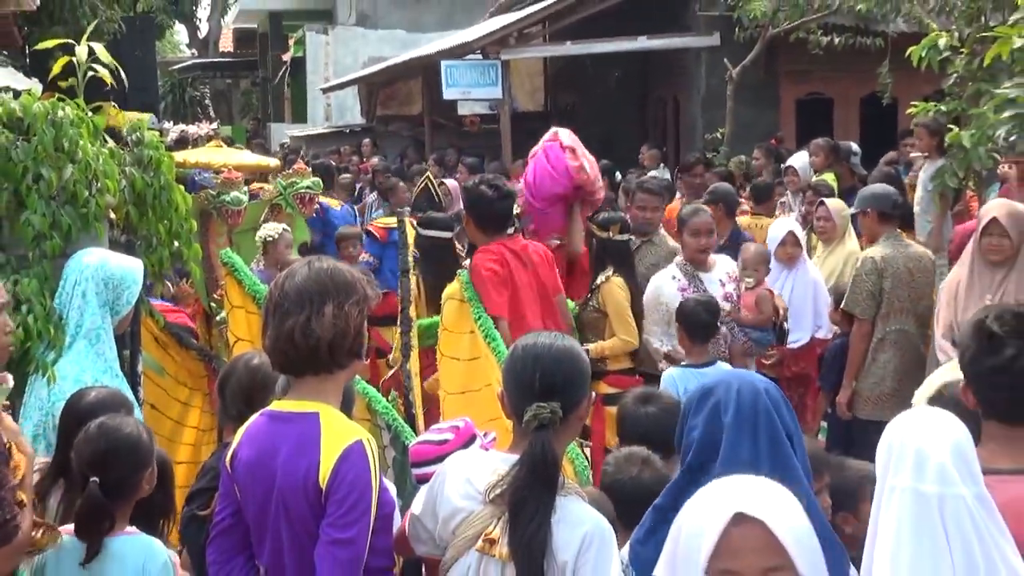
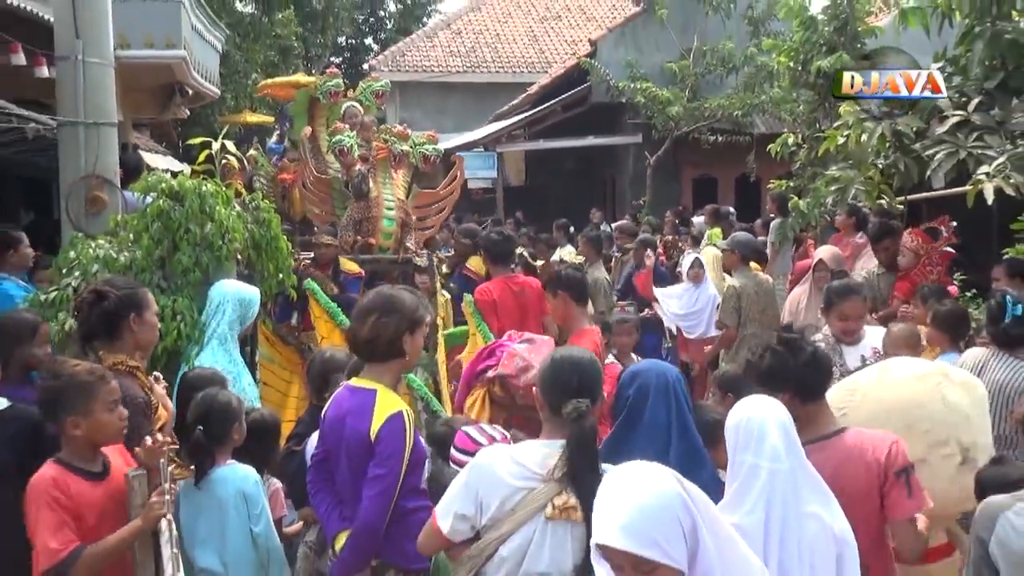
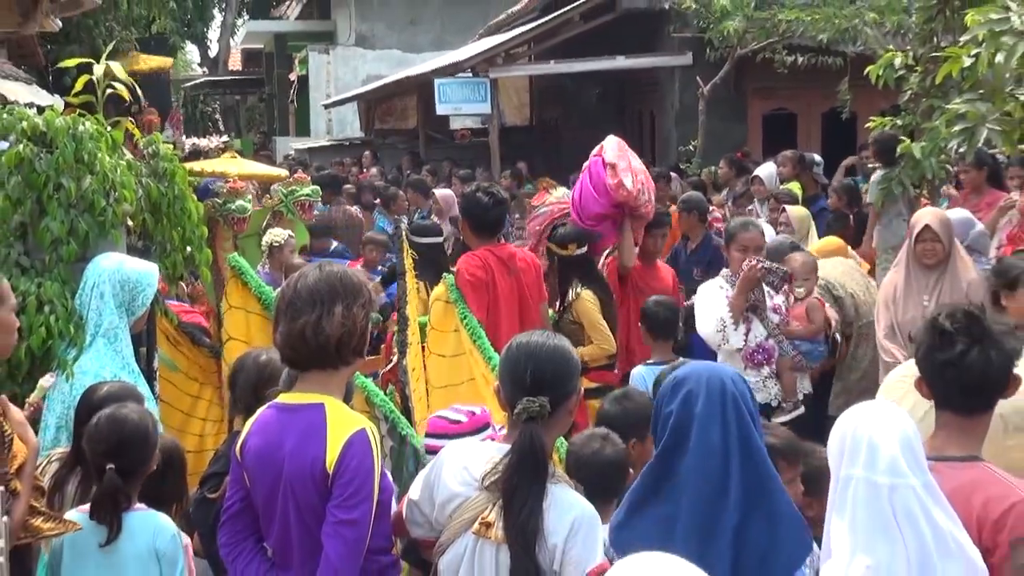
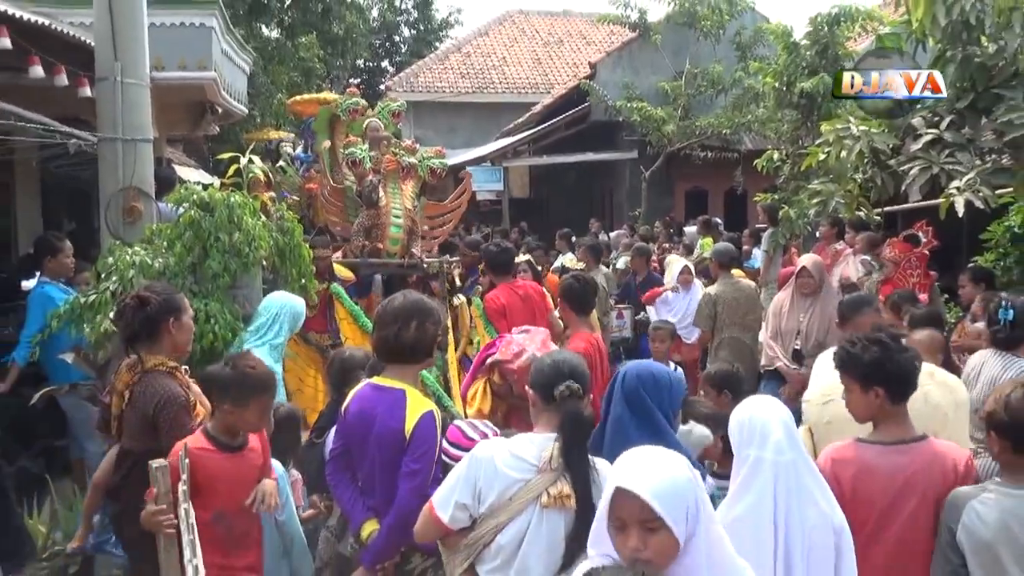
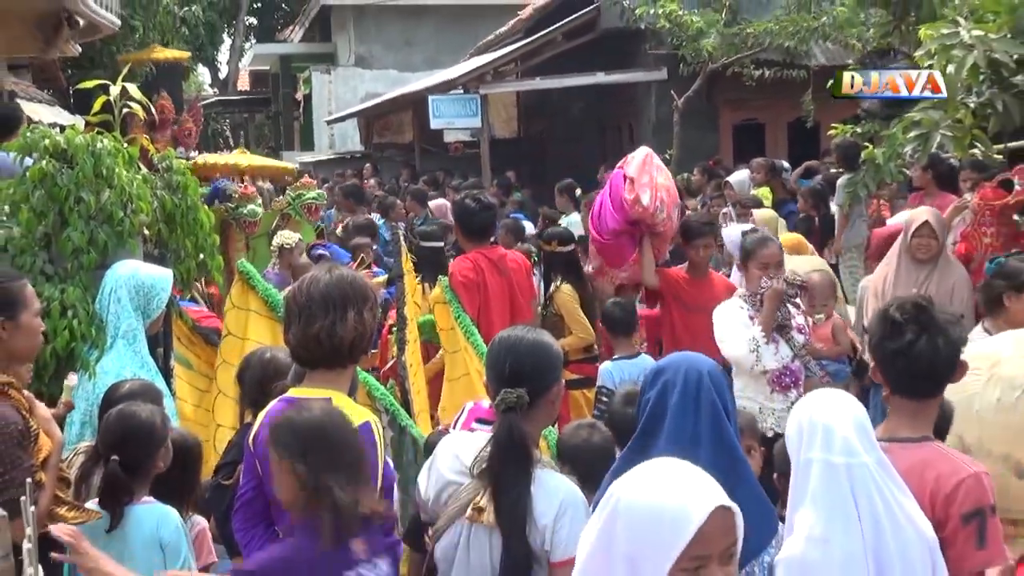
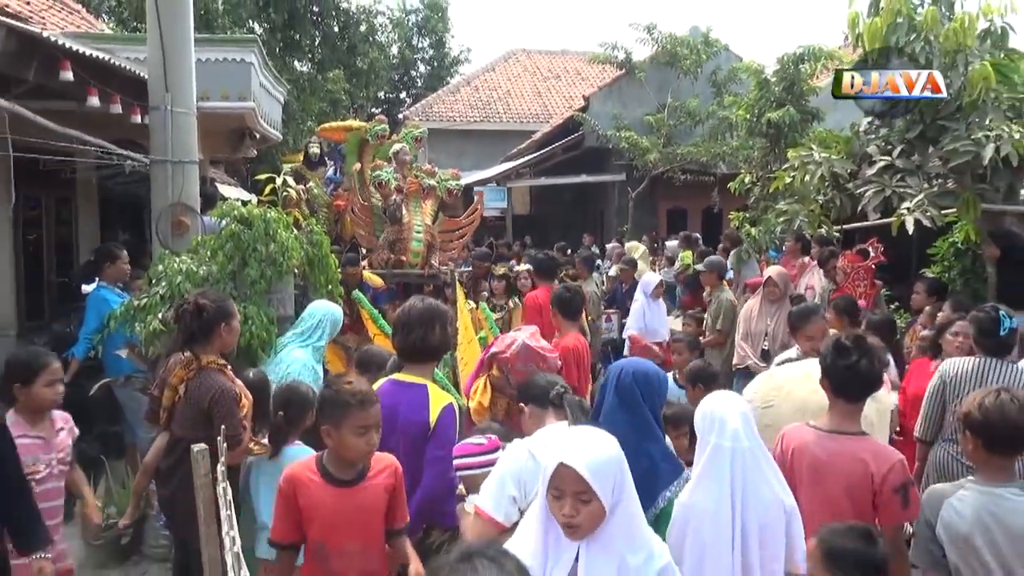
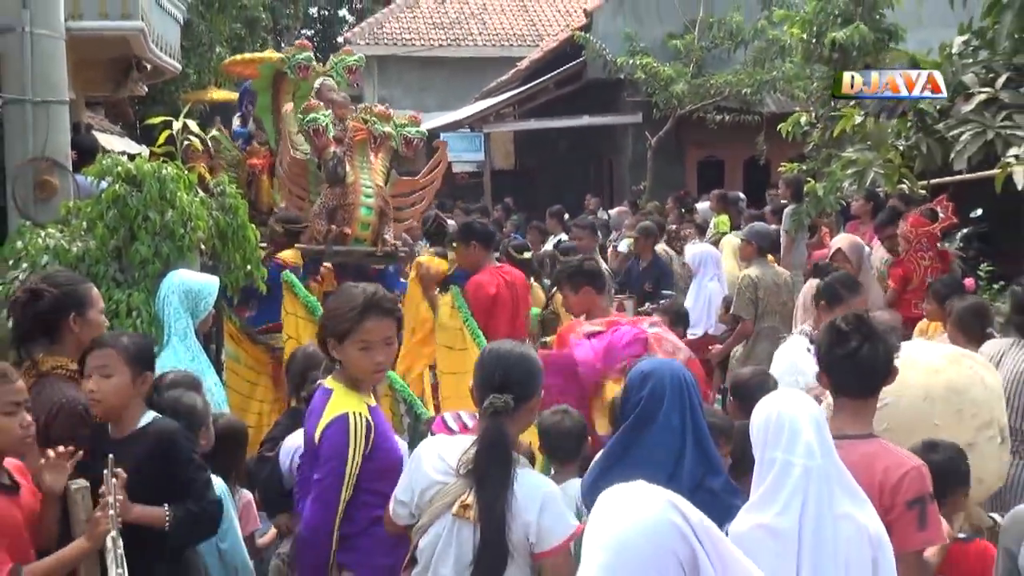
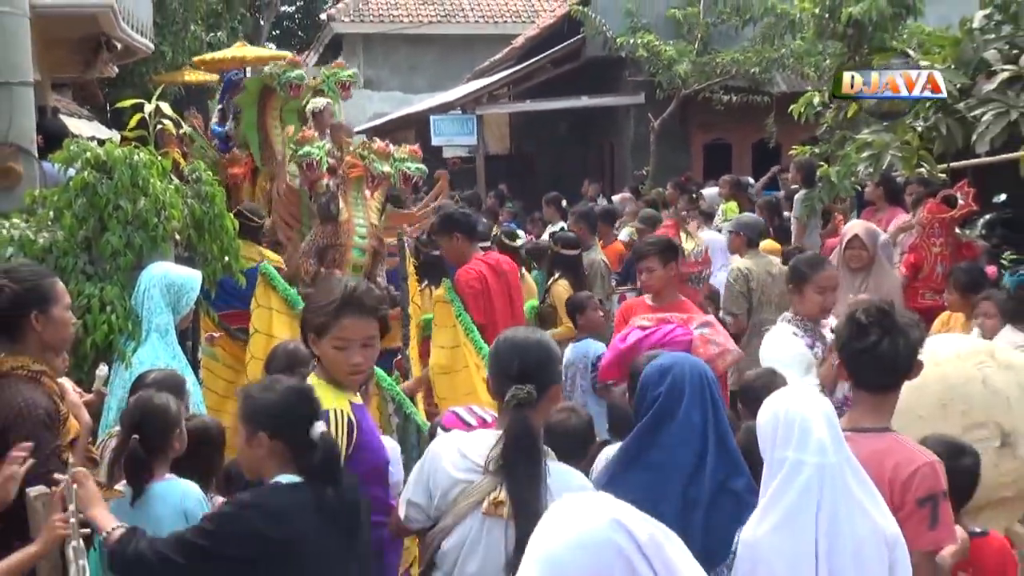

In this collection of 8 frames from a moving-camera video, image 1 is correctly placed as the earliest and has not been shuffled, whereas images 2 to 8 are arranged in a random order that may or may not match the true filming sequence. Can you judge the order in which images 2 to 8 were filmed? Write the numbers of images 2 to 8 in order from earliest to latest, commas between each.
3, 5, 8, 7, 2, 4, 6
